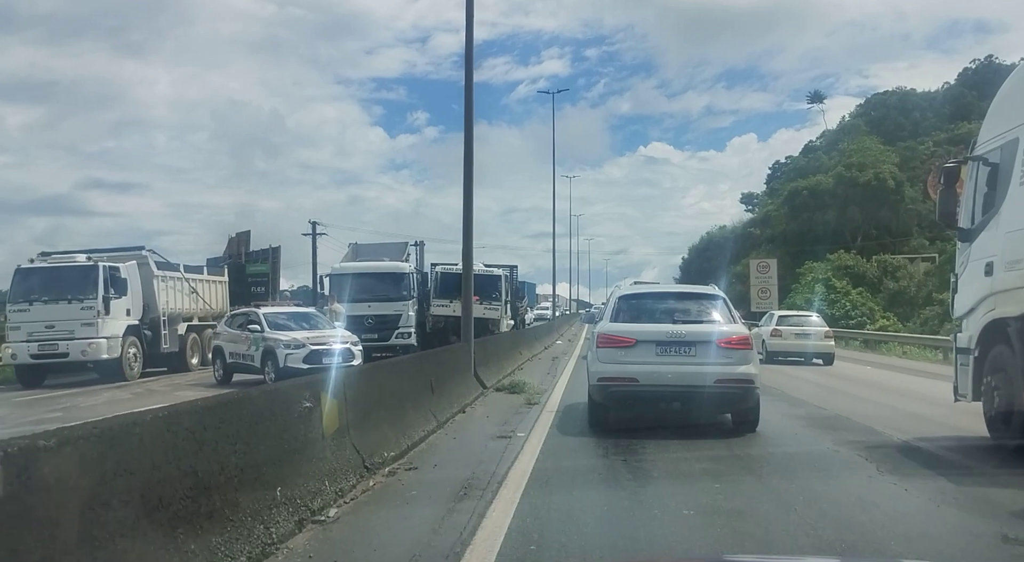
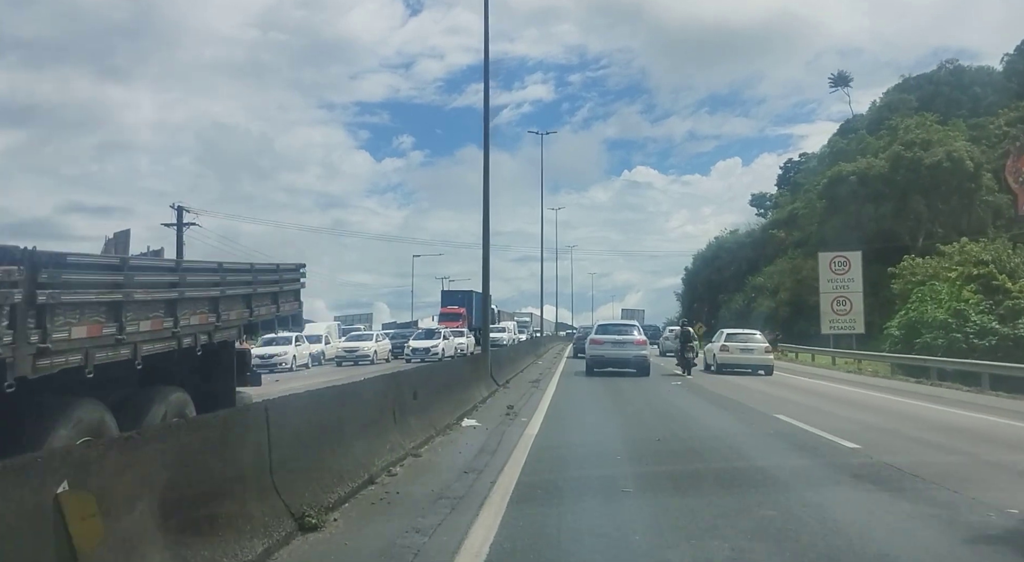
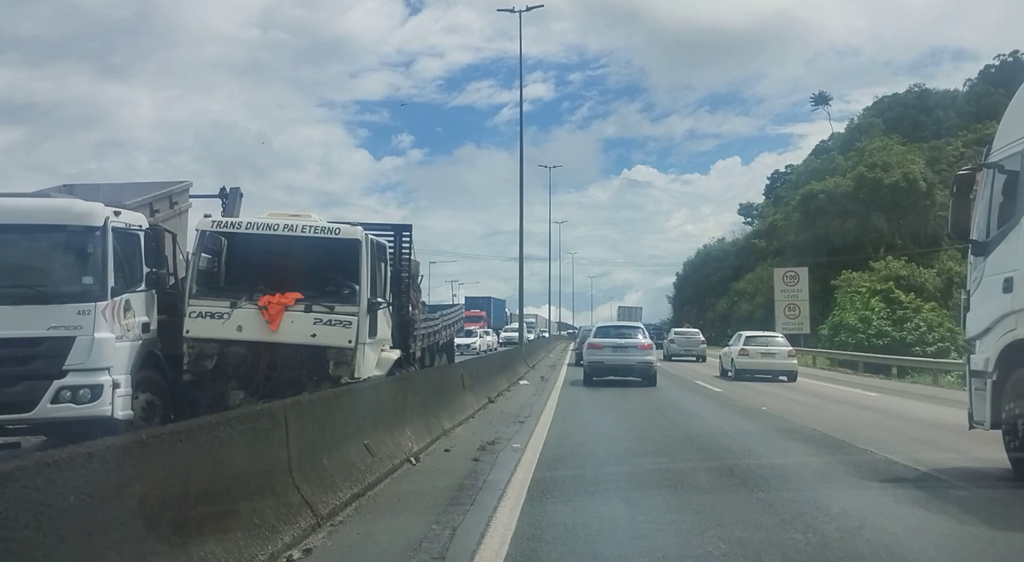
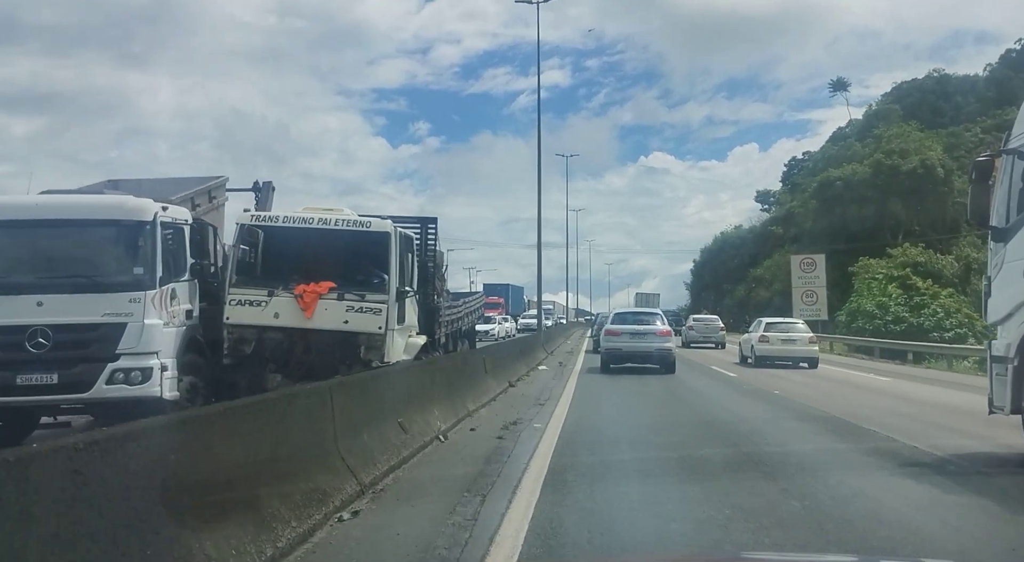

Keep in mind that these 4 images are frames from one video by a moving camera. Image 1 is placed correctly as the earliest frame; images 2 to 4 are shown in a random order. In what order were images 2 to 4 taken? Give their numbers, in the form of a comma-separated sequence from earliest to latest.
4, 3, 2
